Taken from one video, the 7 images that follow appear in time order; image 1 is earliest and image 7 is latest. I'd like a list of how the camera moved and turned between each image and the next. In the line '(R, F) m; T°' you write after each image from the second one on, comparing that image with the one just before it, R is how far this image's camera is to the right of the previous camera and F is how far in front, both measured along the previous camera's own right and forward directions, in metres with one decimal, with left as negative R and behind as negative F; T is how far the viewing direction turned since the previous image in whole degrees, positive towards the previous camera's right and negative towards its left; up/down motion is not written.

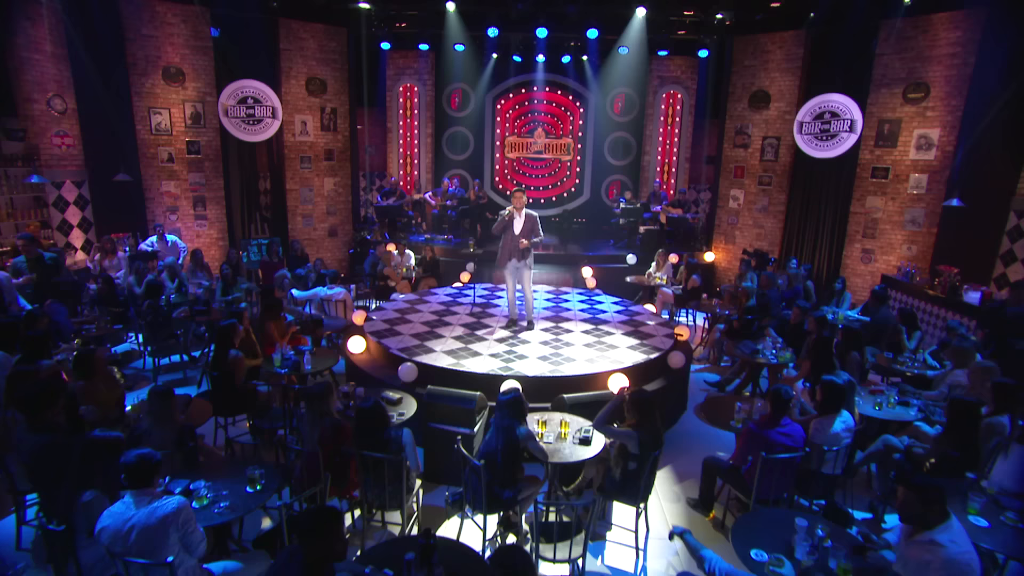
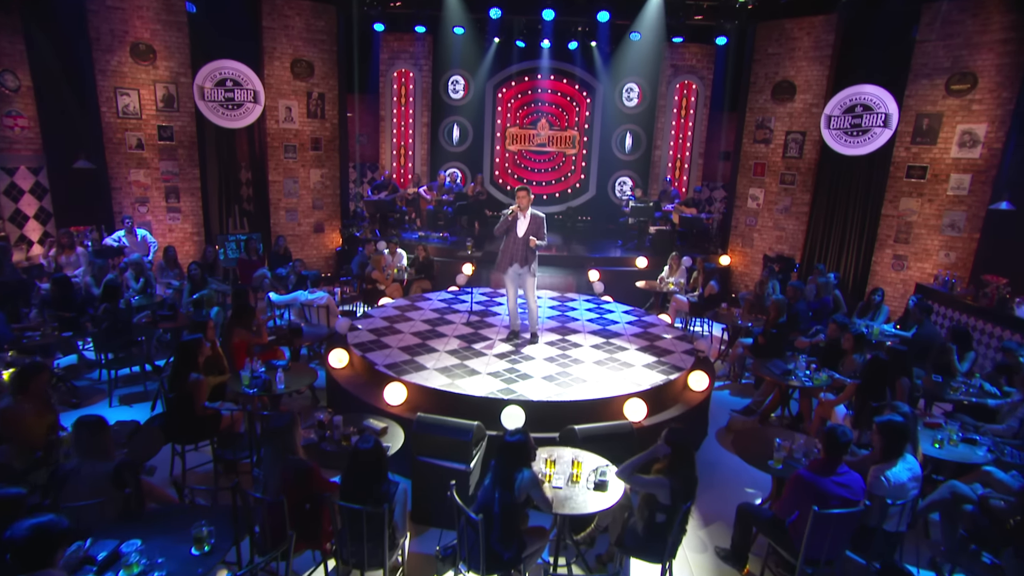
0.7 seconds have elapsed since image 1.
(-0.1, +0.9) m; 0°
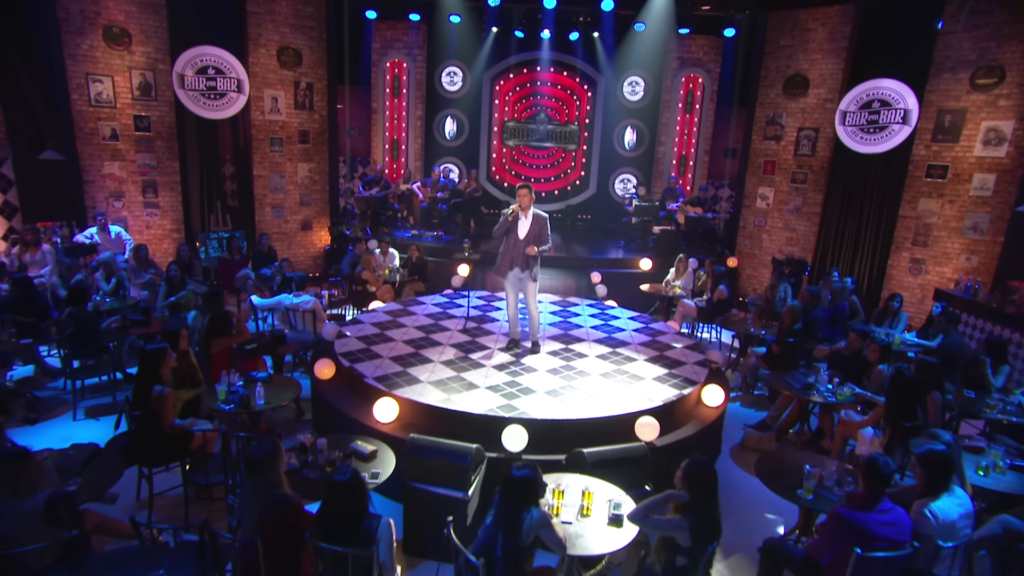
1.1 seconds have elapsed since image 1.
(-0.1, +0.5) m; +1°
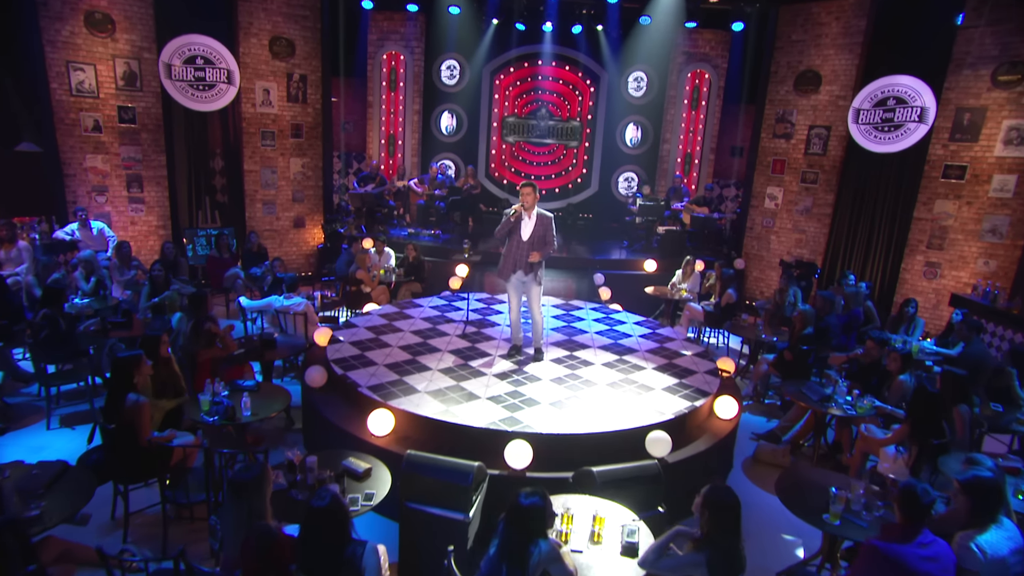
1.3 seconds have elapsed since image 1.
(-0.1, +0.3) m; 0°
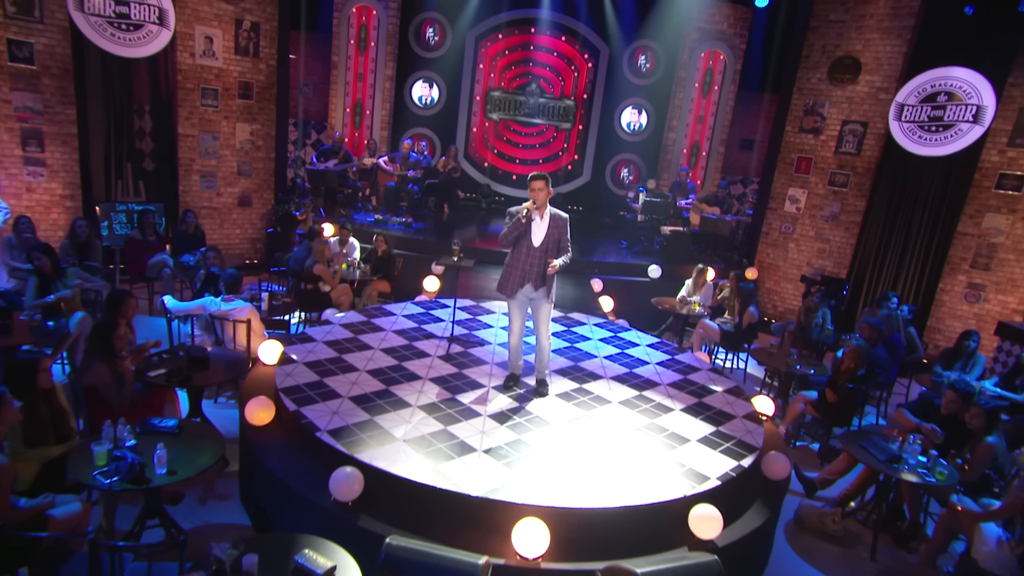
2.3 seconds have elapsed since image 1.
(-0.4, +1.4) m; +4°
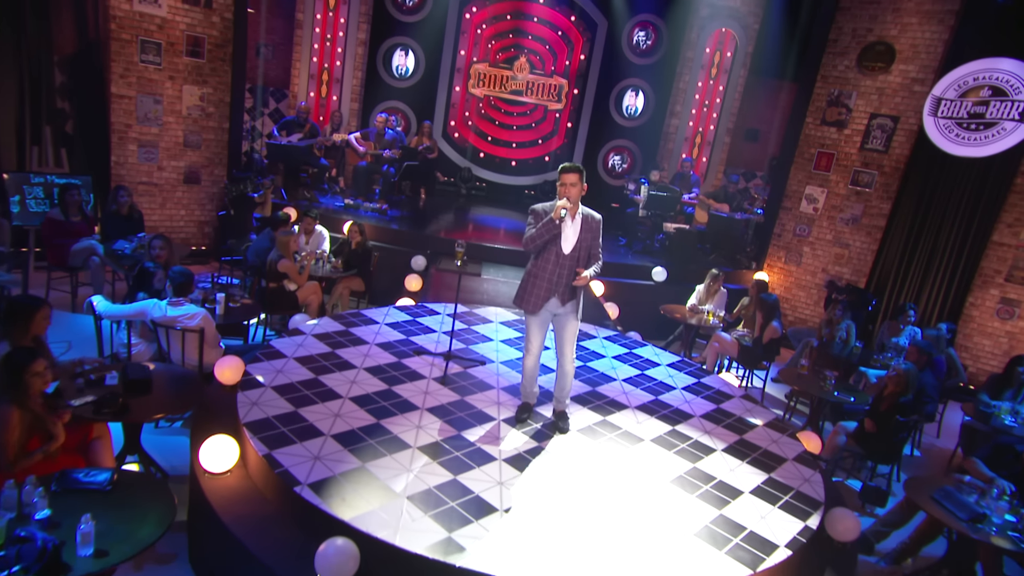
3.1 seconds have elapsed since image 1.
(-0.5, +1.0) m; +4°
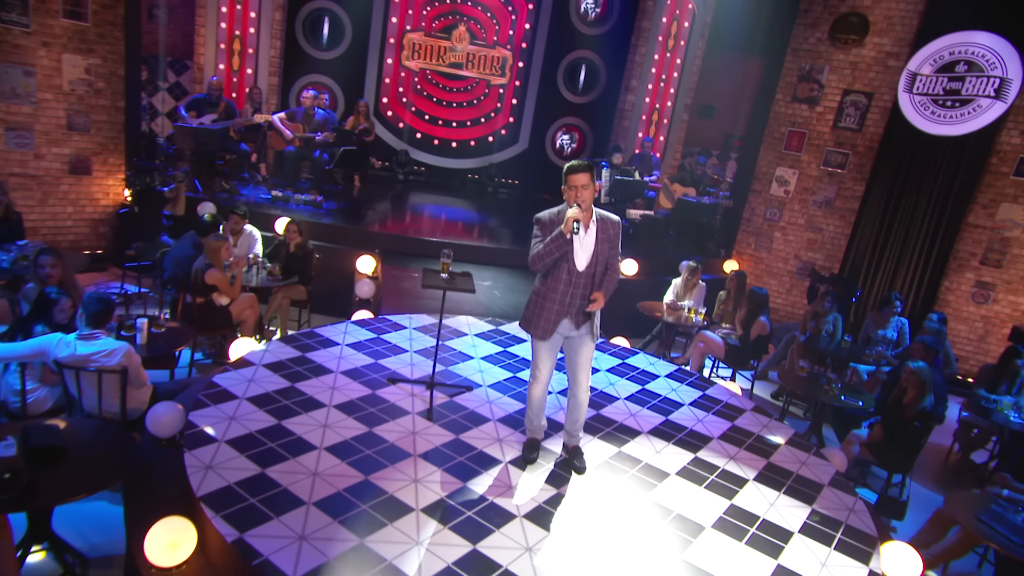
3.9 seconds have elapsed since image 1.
(-0.5, +0.8) m; +8°
